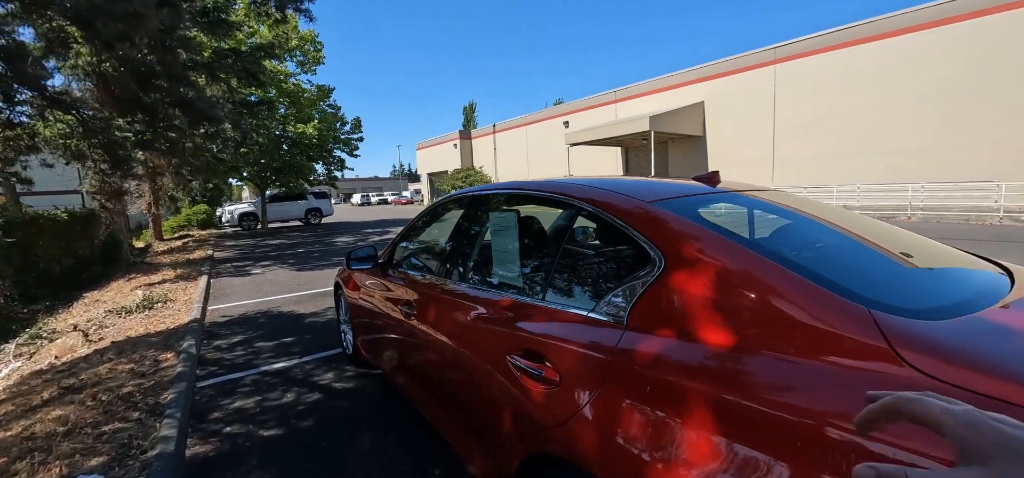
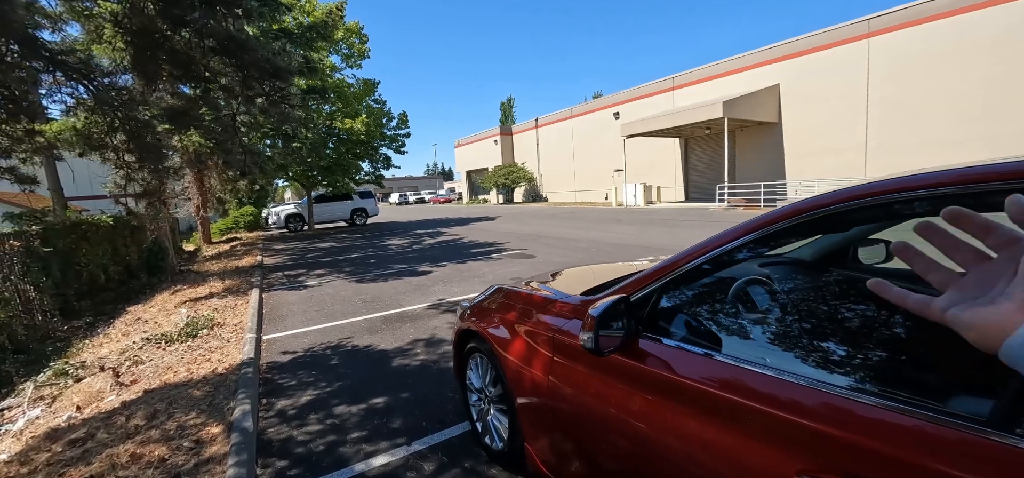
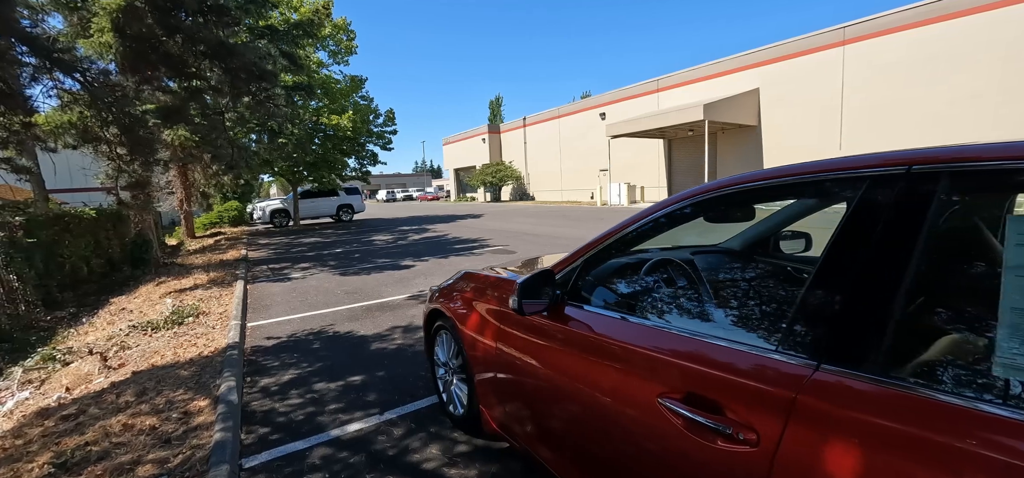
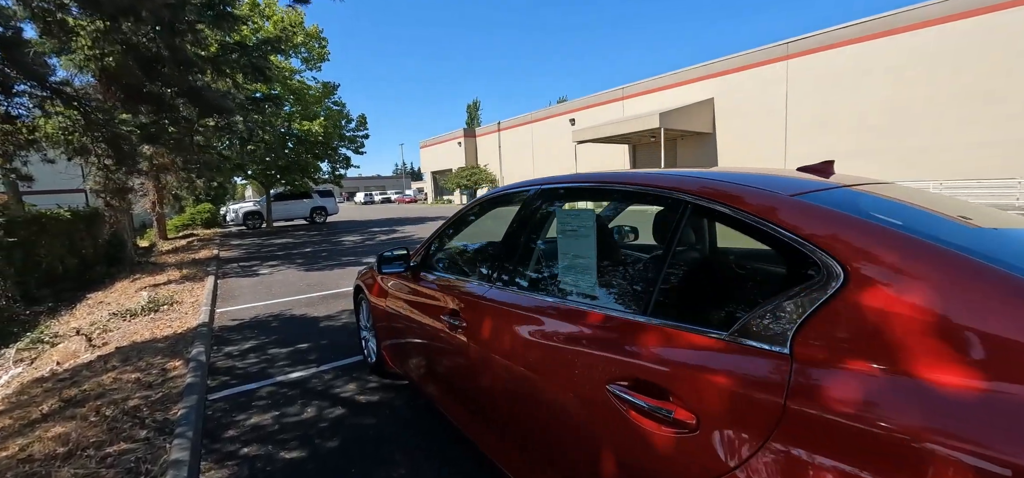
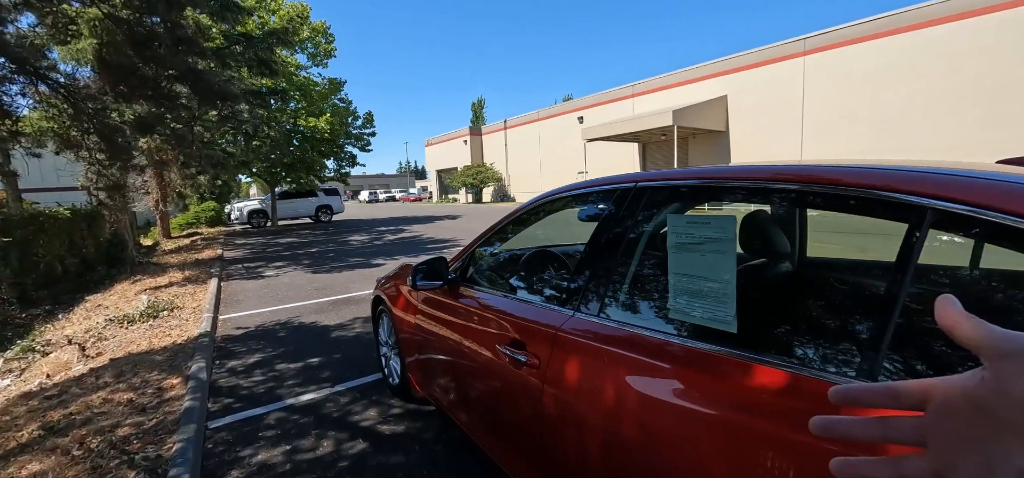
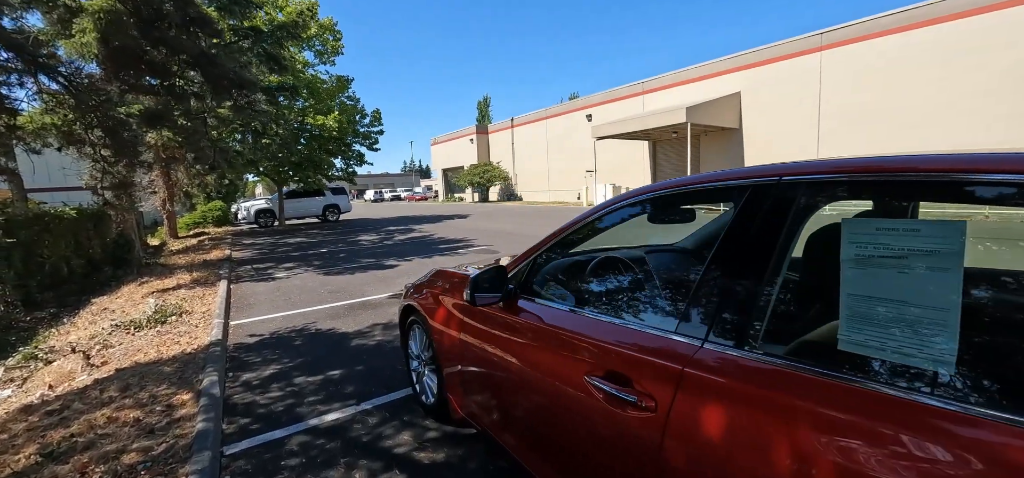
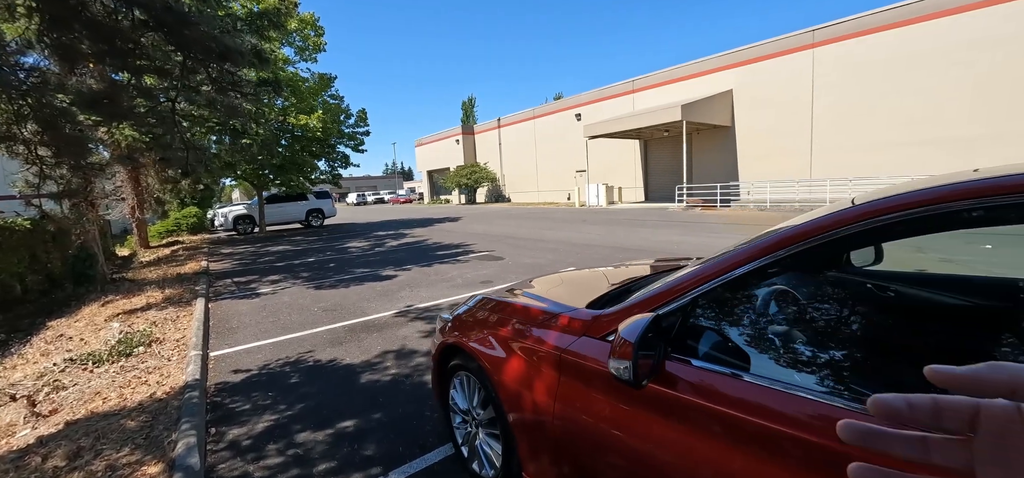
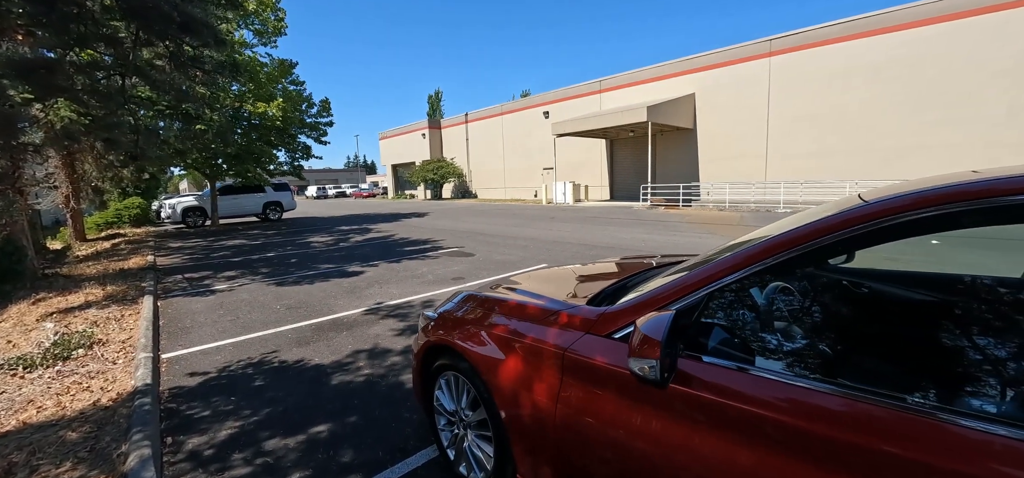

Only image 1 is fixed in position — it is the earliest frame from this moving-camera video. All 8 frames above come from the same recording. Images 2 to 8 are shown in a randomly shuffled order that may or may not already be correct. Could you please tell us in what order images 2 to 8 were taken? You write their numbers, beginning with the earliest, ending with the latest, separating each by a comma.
4, 5, 6, 3, 2, 7, 8
